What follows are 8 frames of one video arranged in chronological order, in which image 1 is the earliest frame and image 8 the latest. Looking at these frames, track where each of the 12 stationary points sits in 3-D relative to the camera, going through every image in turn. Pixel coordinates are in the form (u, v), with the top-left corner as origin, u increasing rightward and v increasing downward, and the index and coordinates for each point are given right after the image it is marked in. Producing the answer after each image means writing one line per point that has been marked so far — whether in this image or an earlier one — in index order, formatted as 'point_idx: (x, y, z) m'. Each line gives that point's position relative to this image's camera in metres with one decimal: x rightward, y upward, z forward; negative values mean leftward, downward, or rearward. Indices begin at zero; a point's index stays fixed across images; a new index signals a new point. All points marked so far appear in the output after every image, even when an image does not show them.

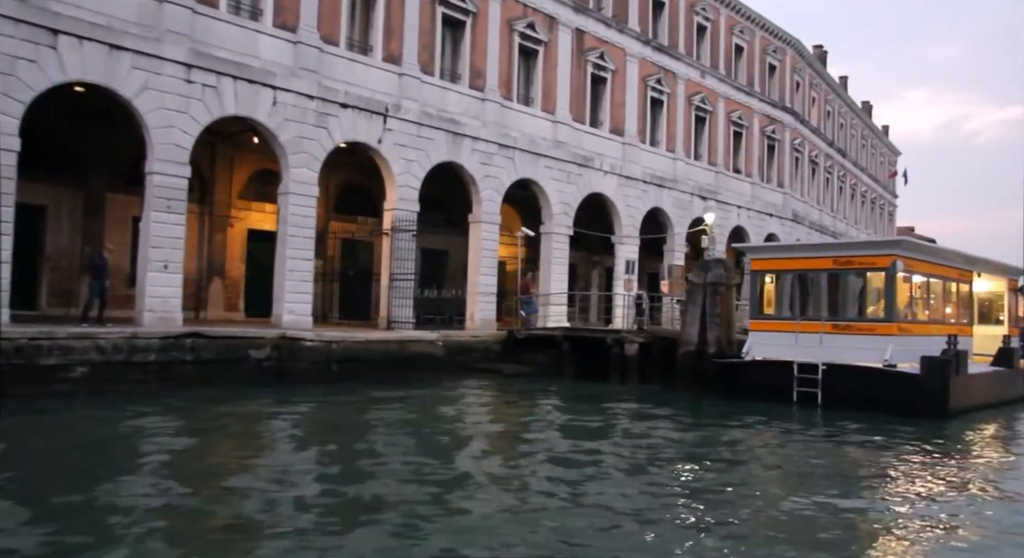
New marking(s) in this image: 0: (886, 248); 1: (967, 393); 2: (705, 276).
0: (+6.6, +0.5, +14.4) m
1: (+8.1, -2.1, +14.4) m
2: (+4.0, +0.1, +16.7) m
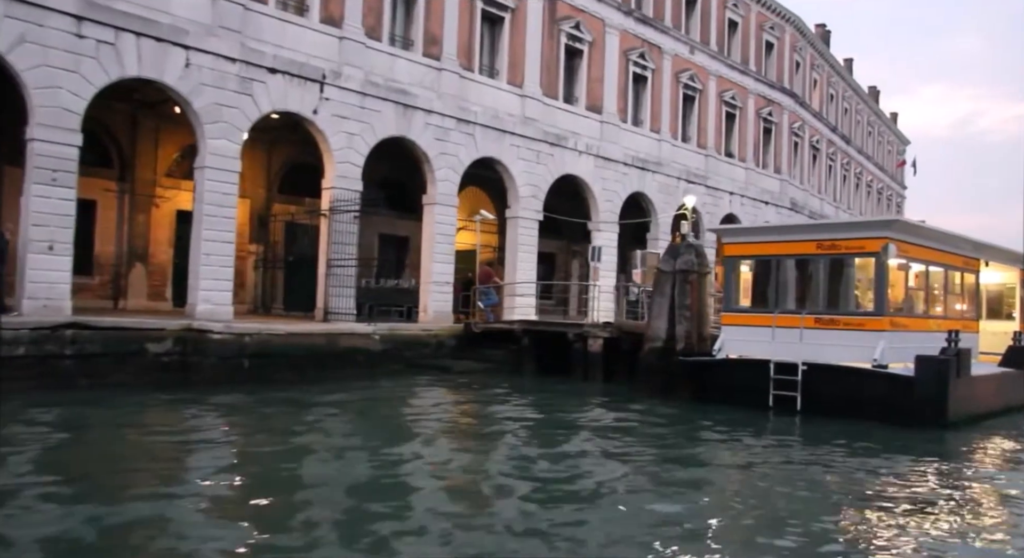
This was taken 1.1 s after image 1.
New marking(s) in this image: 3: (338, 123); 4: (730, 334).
0: (+5.6, +0.8, +12.4) m
1: (+7.0, -1.9, +12.4) m
2: (+2.9, +0.3, +14.8) m
3: (-3.6, +3.2, +16.7) m
4: (+3.7, -0.9, +14.0) m
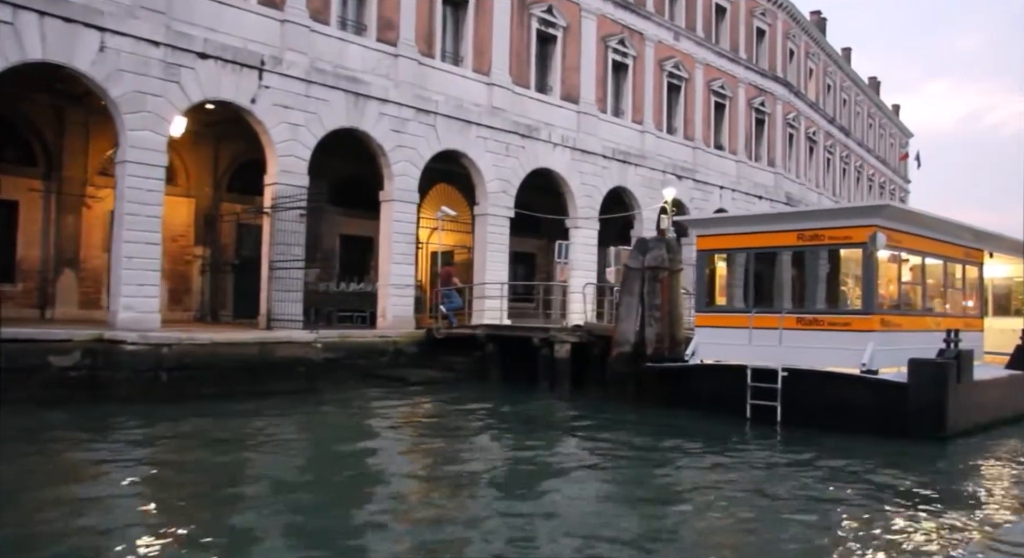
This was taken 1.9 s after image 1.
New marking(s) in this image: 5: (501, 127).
0: (+4.8, +0.8, +11.0) m
1: (+6.3, -1.7, +11.0) m
2: (+2.2, +0.3, +13.4) m
3: (-4.4, +3.2, +15.4) m
4: (+3.0, -0.9, +12.6) m
5: (-0.3, +3.7, +19.6) m
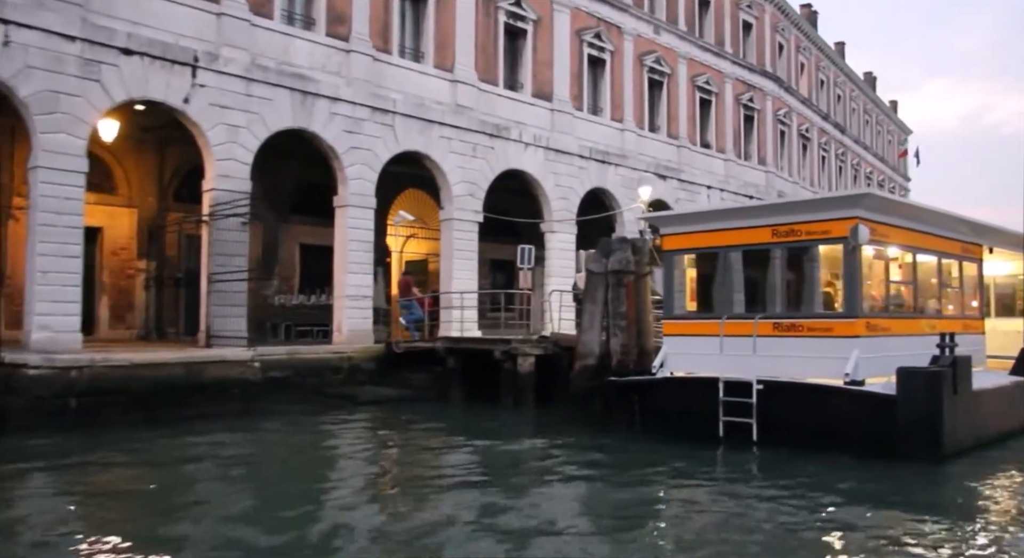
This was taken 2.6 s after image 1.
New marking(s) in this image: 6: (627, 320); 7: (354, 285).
0: (+4.0, +0.9, +9.8) m
1: (+5.5, -1.7, +9.7) m
2: (+1.4, +0.2, +12.2) m
3: (-5.2, +2.9, +14.3) m
4: (+2.2, -0.9, +11.4) m
5: (-1.1, +3.5, +18.5) m
6: (+1.7, -0.6, +12.0) m
7: (-3.2, -0.1, +16.2) m
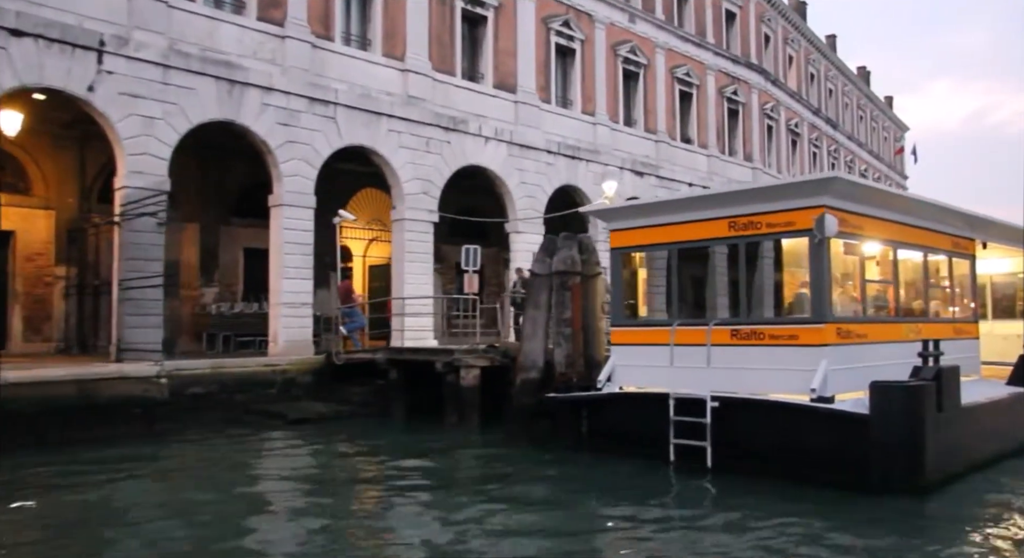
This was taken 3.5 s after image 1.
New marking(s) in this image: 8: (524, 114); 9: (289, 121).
0: (+3.1, +0.9, +8.4) m
1: (+4.6, -1.7, +8.3) m
2: (+0.5, +0.2, +10.8) m
3: (-6.1, +2.8, +13.0) m
4: (+1.3, -1.0, +10.0) m
5: (-2.0, +3.4, +17.1) m
6: (+0.8, -0.6, +10.6) m
7: (-4.1, -0.2, +14.9) m
8: (+0.3, +4.0, +19.4) m
9: (-4.1, +2.9, +15.0) m
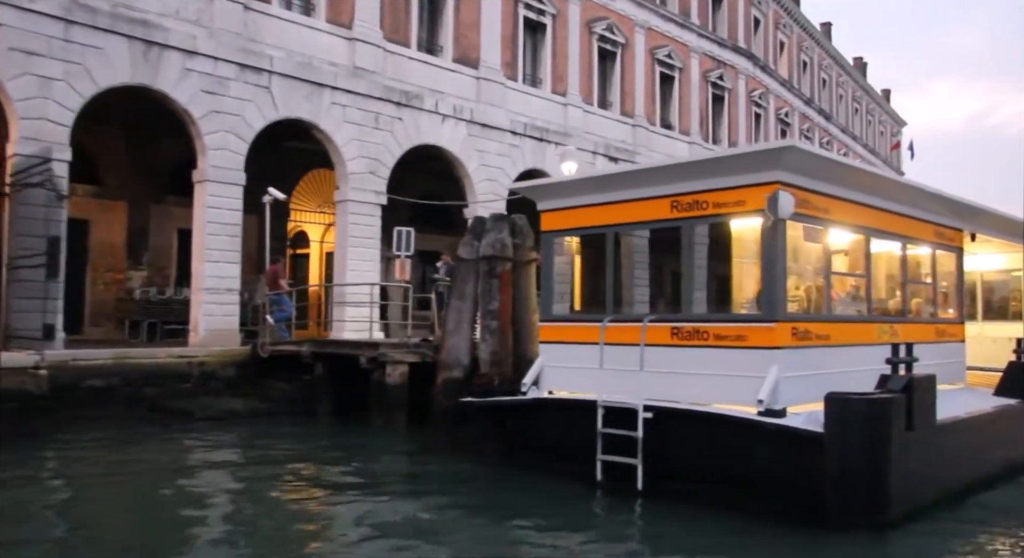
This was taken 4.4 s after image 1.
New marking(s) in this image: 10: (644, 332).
0: (+2.2, +1.0, +7.1) m
1: (+3.7, -1.6, +7.0) m
2: (-0.4, +0.4, +9.5) m
3: (-7.0, +3.1, +11.6) m
4: (+0.4, -0.8, +8.7) m
5: (-2.8, +3.6, +15.8) m
6: (-0.1, -0.5, +9.3) m
7: (-5.0, +0.1, +13.6) m
8: (-0.6, +4.2, +18.1) m
9: (-5.0, +3.2, +13.6) m
10: (+1.3, -0.5, +7.8) m
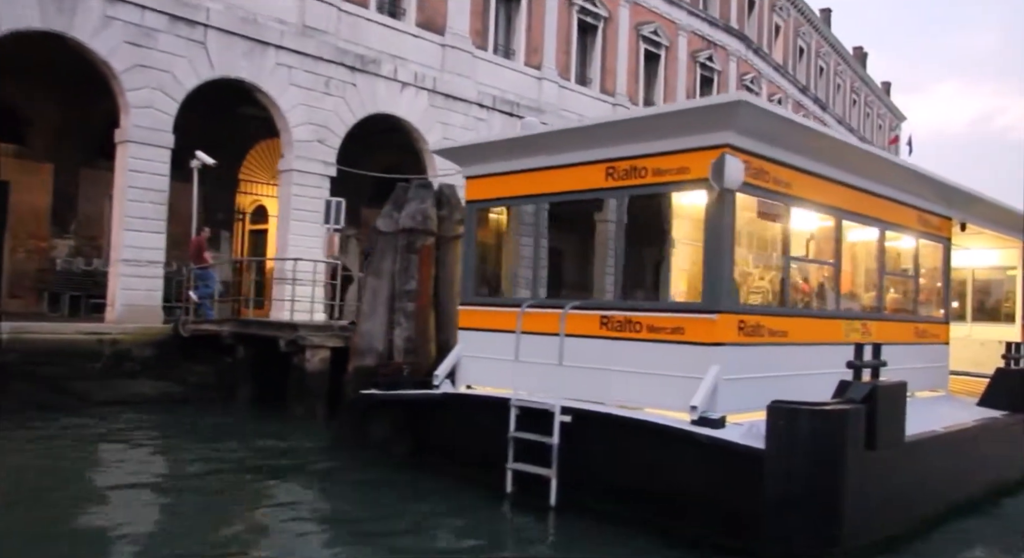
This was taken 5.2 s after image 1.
0: (+1.4, +1.1, +5.9) m
1: (+2.9, -1.5, +5.9) m
2: (-1.2, +0.6, +8.3) m
3: (-7.7, +3.6, +10.4) m
4: (-0.4, -0.6, +7.5) m
5: (-3.5, +4.1, +14.6) m
6: (-0.9, -0.2, +8.2) m
7: (-5.8, +0.5, +12.4) m
8: (-1.2, +4.6, +16.9) m
9: (-5.7, +3.7, +12.4) m
10: (+0.5, -0.3, +6.6) m
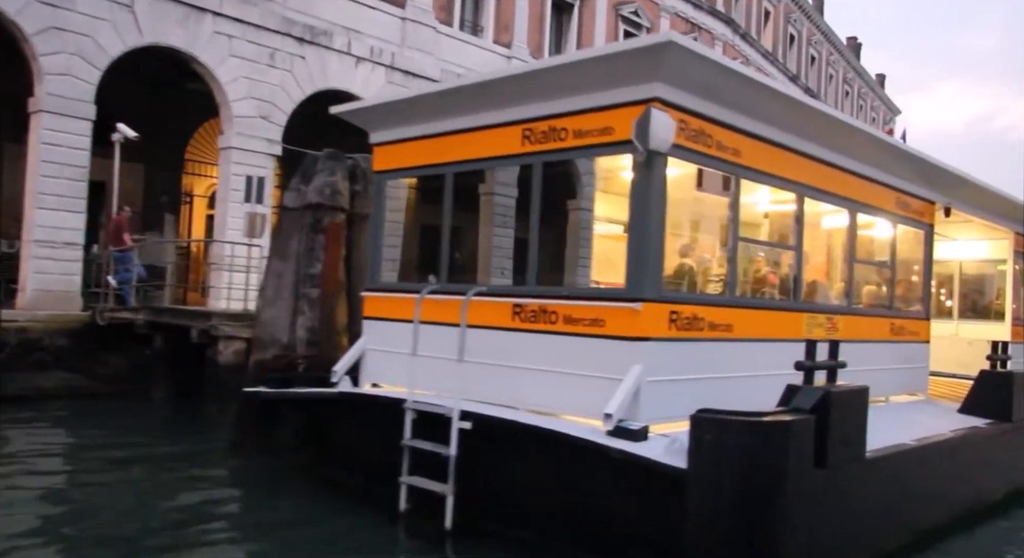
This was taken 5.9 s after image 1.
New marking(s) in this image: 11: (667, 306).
0: (+0.7, +1.2, +4.9) m
1: (+2.2, -1.4, +5.0) m
2: (-1.9, +0.8, +7.3) m
3: (-8.3, +3.9, +9.3) m
4: (-1.1, -0.5, +6.5) m
5: (-4.2, +4.3, +13.5) m
6: (-1.6, -0.1, +7.2) m
7: (-6.5, +0.8, +11.4) m
8: (-1.9, +4.8, +15.8) m
9: (-6.4, +3.9, +11.4) m
10: (-0.2, -0.2, +5.6) m
11: (+0.9, -0.2, +4.9) m
